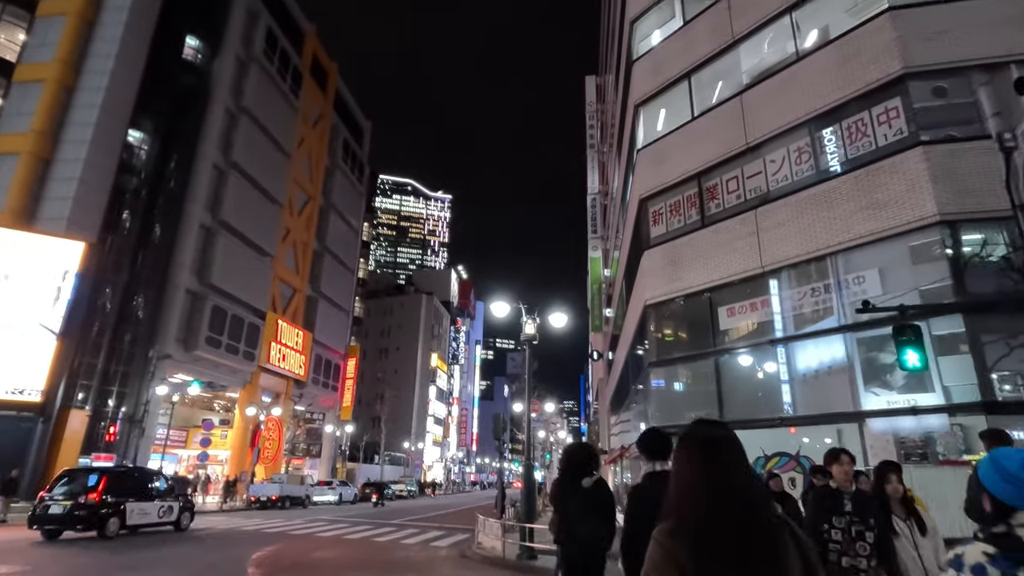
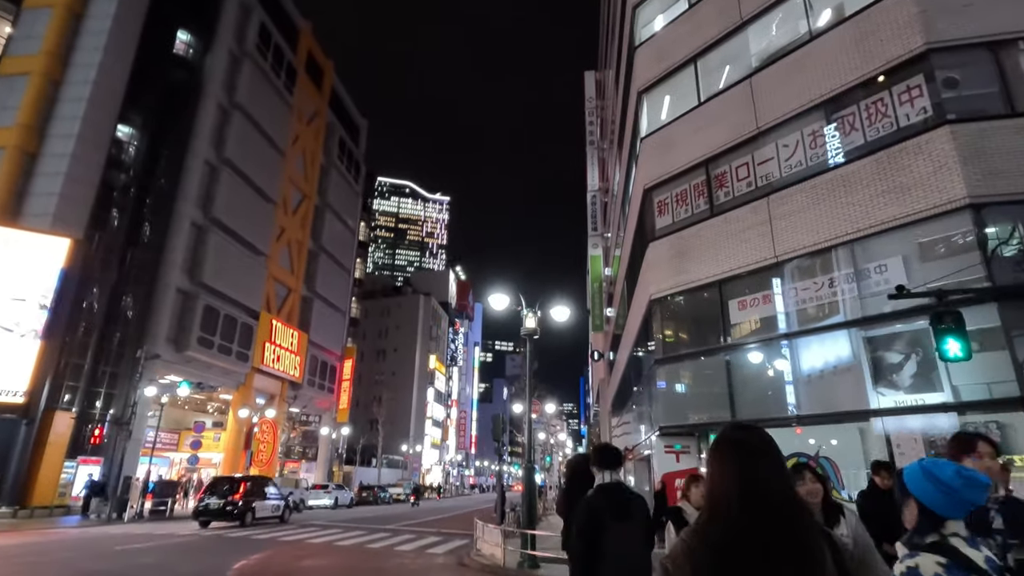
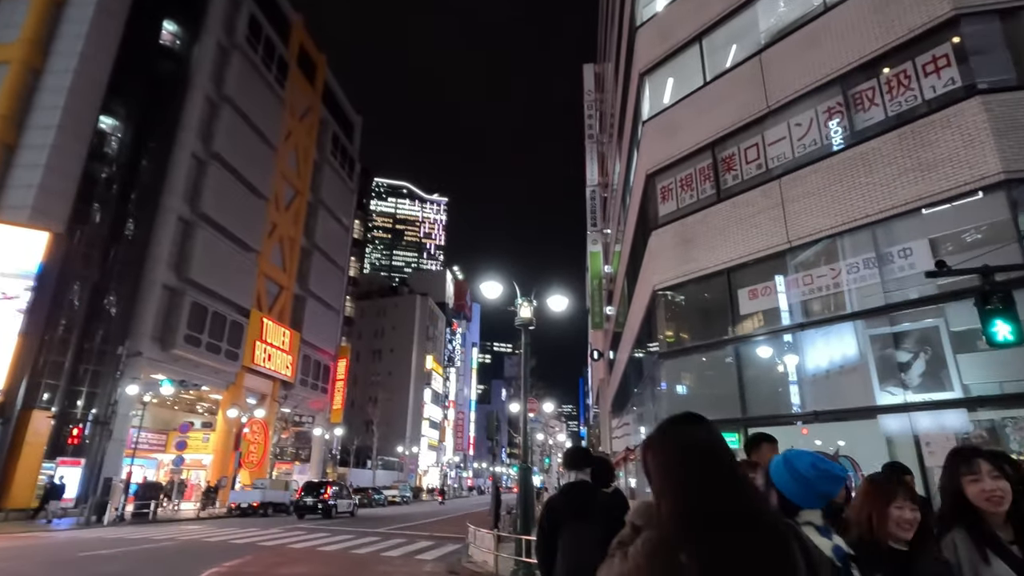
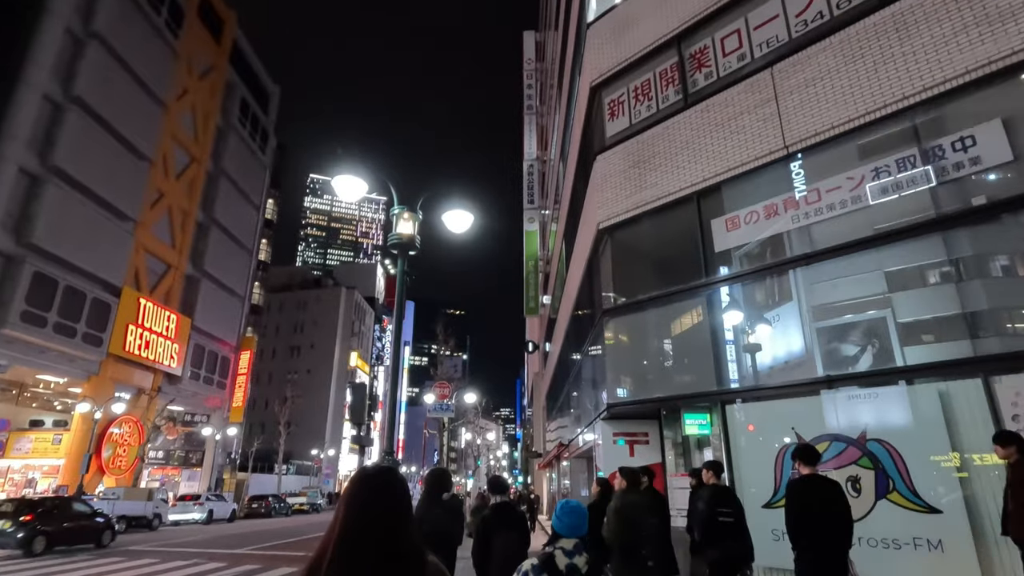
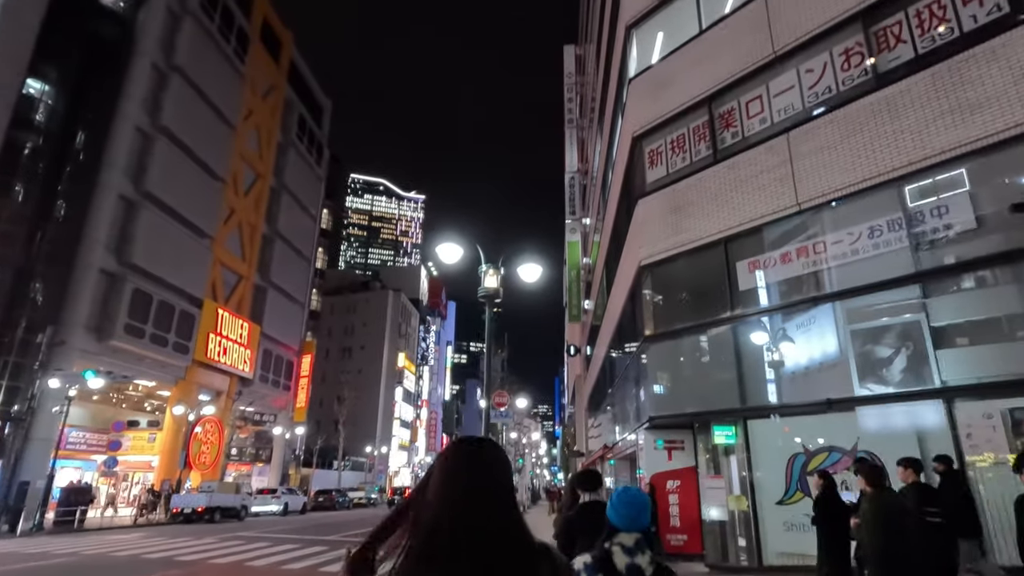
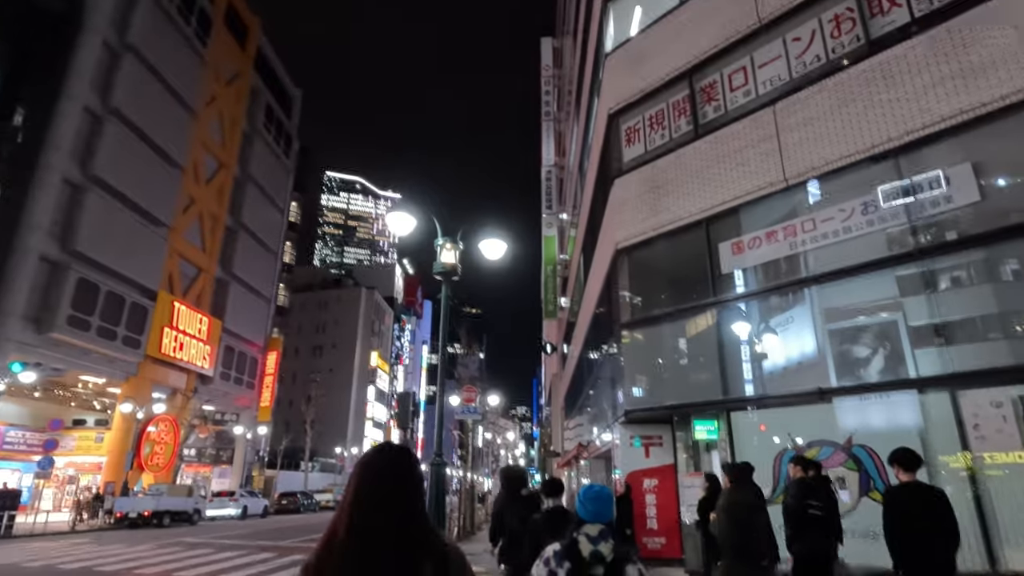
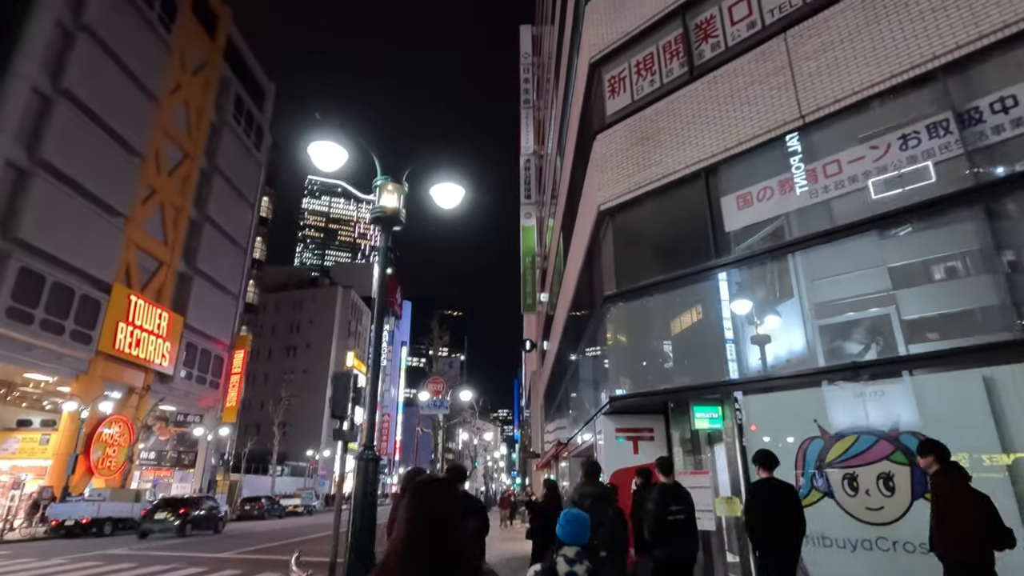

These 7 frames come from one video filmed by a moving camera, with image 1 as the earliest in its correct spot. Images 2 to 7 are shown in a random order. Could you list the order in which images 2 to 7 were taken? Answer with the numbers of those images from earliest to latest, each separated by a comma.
2, 3, 5, 6, 4, 7
